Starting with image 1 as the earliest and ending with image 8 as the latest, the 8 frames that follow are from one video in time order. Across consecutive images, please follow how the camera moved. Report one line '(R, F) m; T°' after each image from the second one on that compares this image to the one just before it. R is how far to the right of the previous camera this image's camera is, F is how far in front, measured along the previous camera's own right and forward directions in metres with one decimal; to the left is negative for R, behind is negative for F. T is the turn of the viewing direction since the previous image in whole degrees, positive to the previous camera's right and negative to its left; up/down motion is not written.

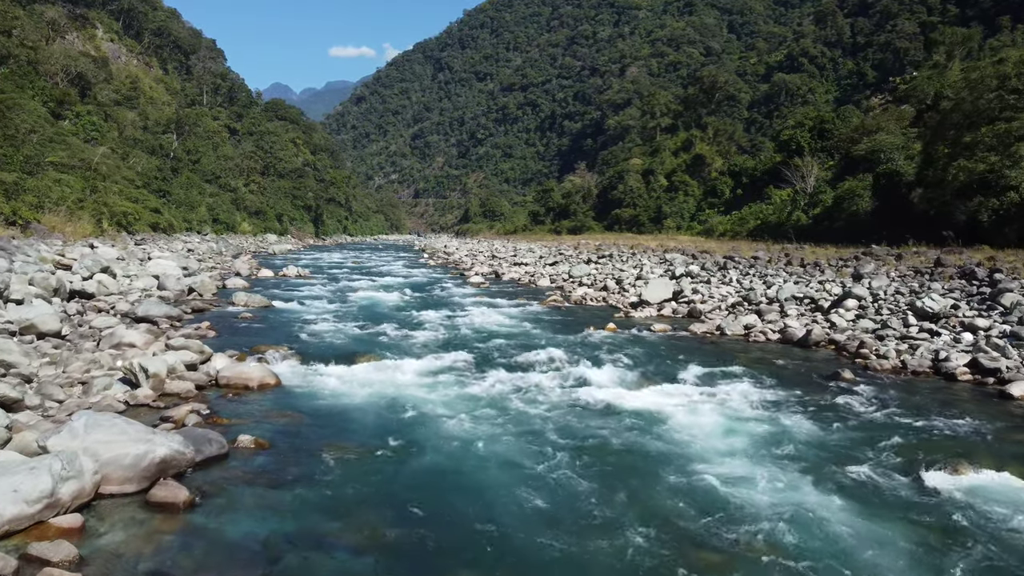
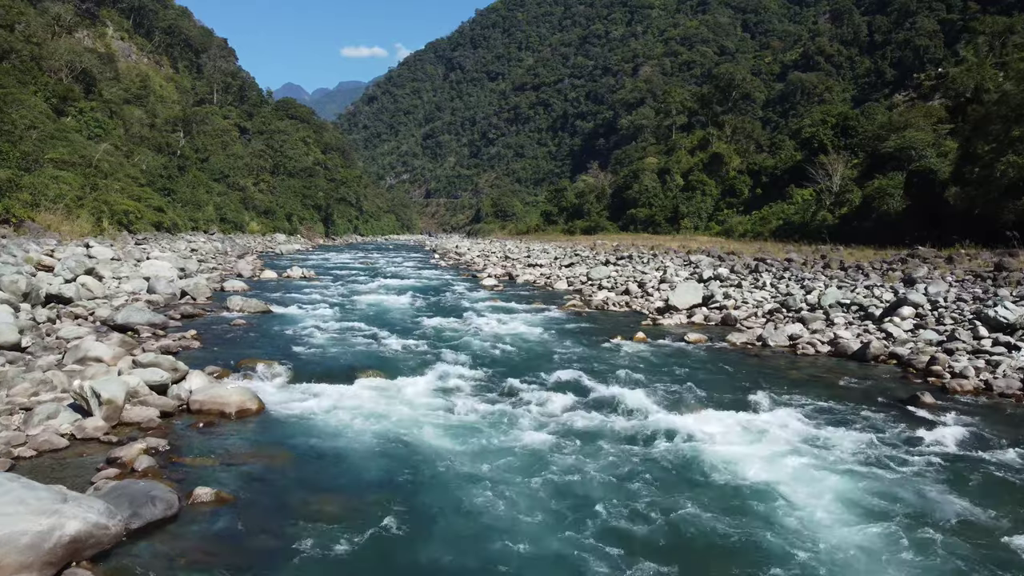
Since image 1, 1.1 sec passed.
(-0.1, +1.4) m; -1°
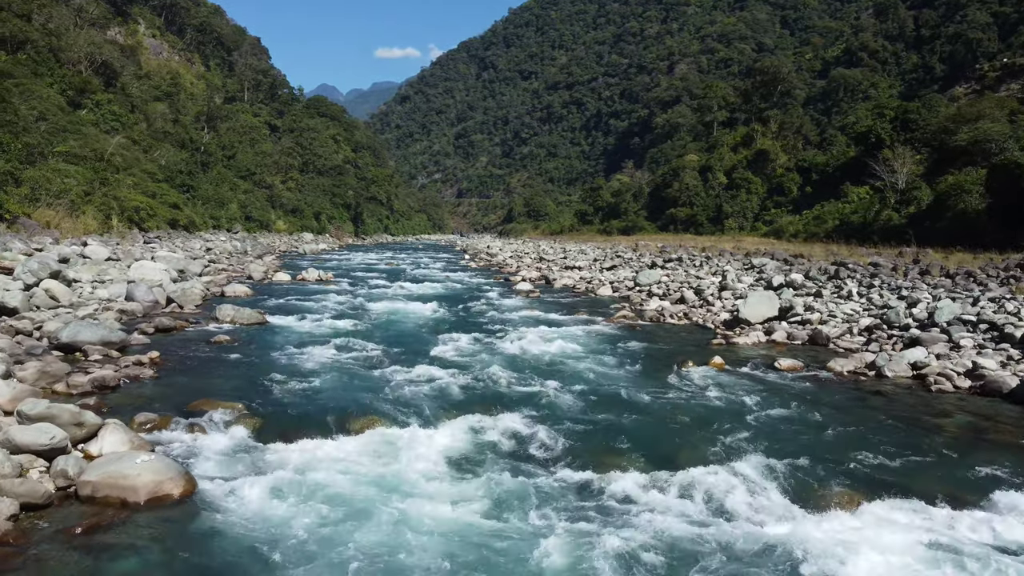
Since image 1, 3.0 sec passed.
(-0.2, +2.7) m; -2°
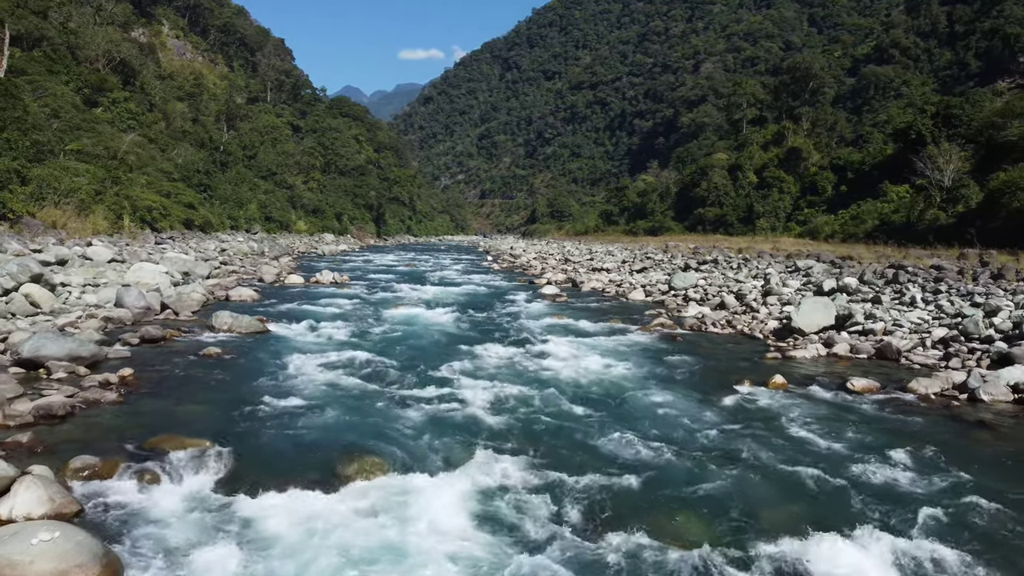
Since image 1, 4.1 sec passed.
(-0.1, +1.4) m; -2°
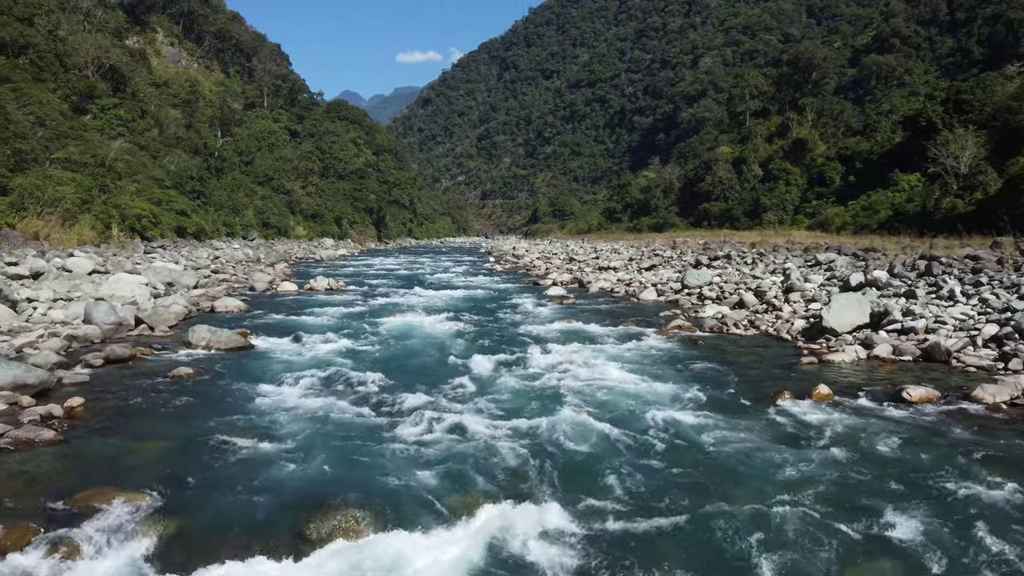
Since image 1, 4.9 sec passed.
(0.0, +1.1) m; 0°
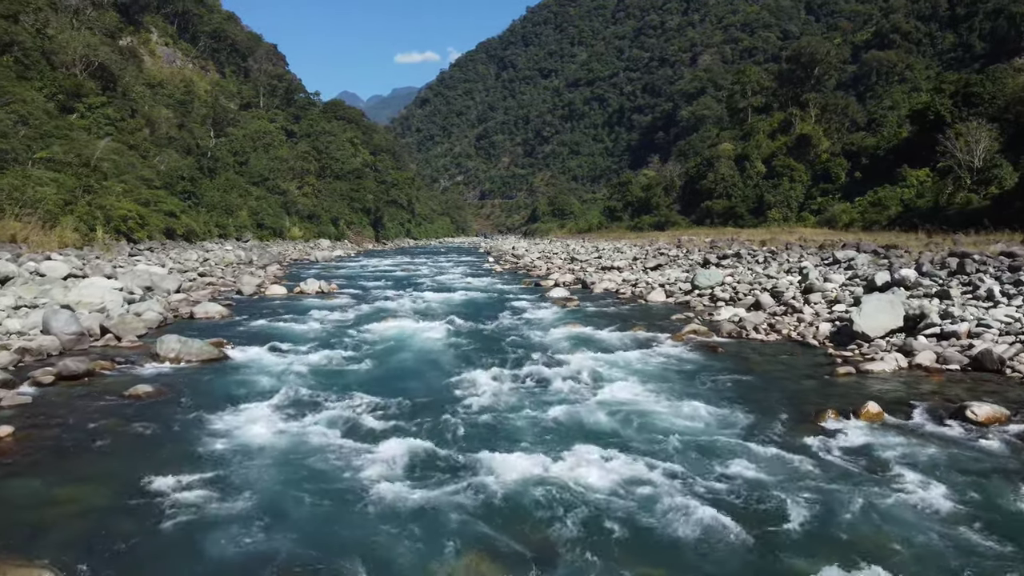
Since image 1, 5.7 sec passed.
(0.0, +1.1) m; 0°
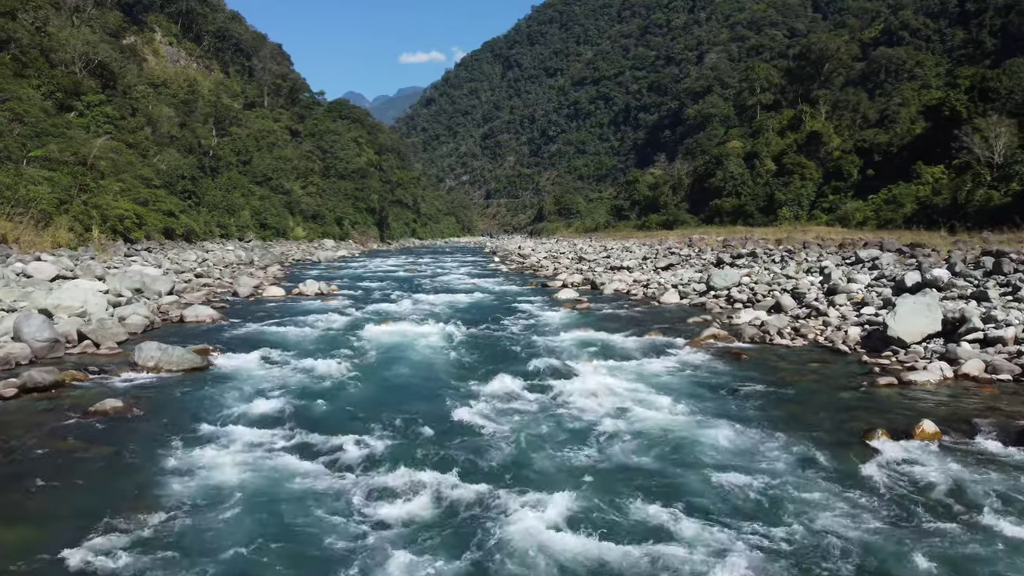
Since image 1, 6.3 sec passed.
(0.0, +0.8) m; 0°
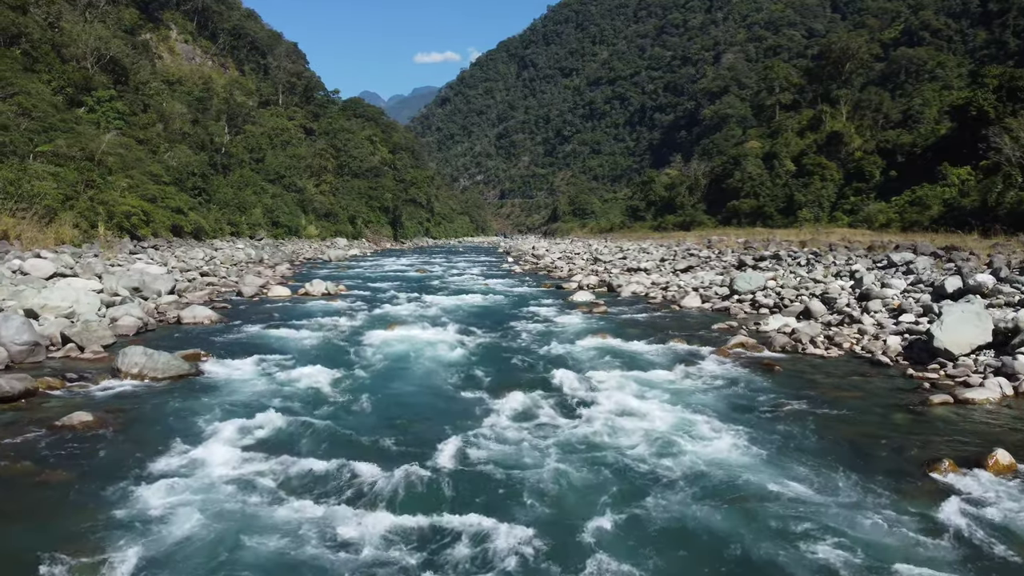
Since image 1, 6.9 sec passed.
(0.0, +0.8) m; -1°
